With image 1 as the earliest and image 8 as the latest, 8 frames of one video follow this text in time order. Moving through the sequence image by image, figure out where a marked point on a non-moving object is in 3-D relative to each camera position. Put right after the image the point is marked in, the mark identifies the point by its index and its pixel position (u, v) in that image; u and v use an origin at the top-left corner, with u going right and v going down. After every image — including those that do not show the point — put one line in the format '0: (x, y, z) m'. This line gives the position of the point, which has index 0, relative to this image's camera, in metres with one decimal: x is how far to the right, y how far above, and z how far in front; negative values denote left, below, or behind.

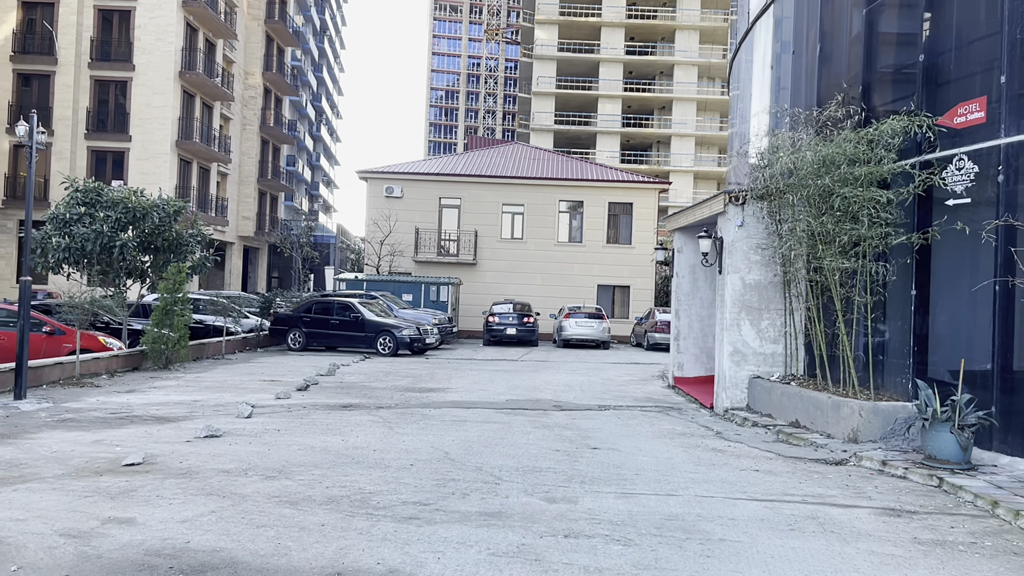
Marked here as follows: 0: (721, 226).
0: (+3.0, +0.9, +12.1) m
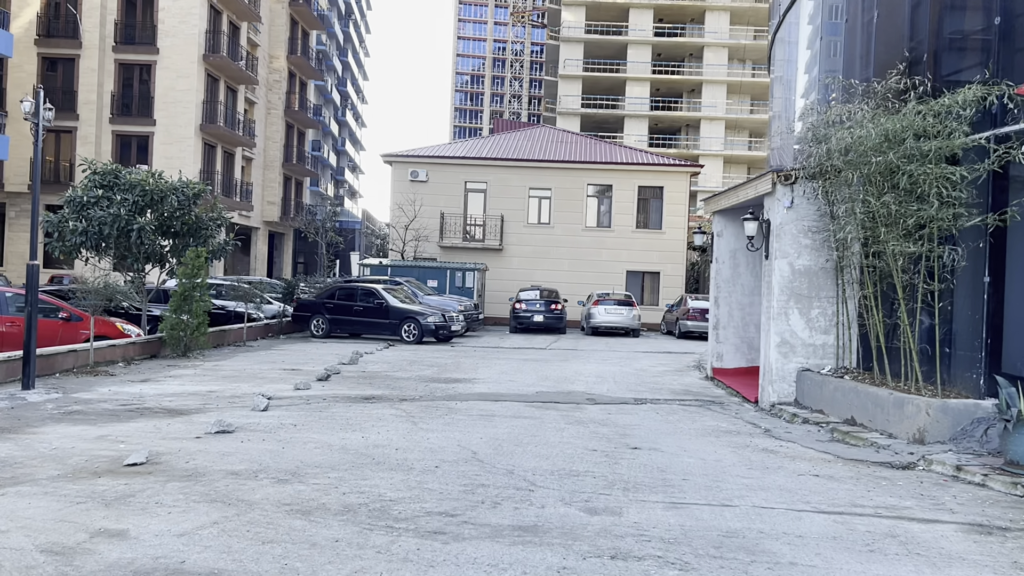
0: (+3.4, +1.1, +11.3) m
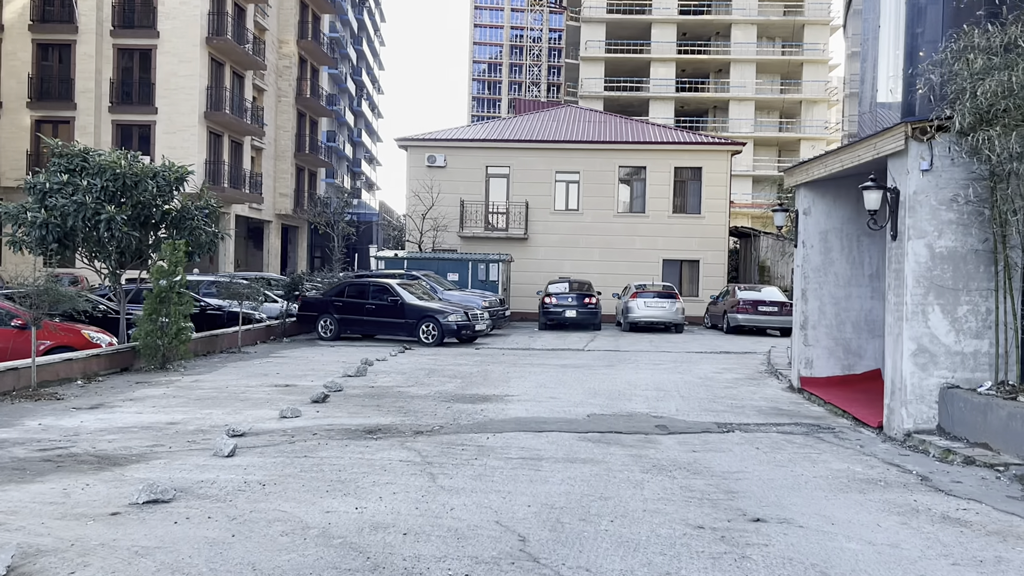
0: (+3.9, +1.2, +8.6) m
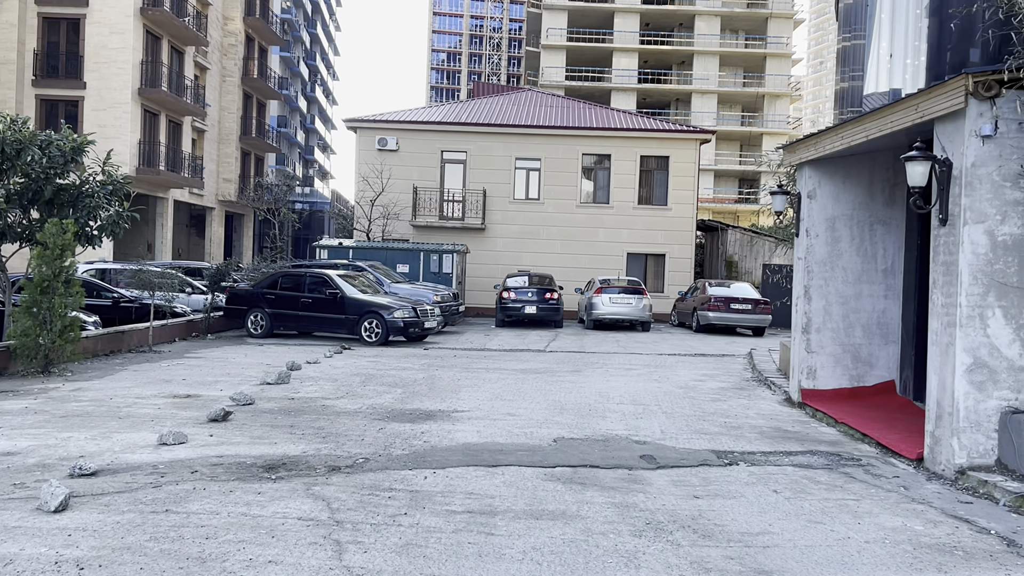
0: (+3.5, +1.2, +6.8) m
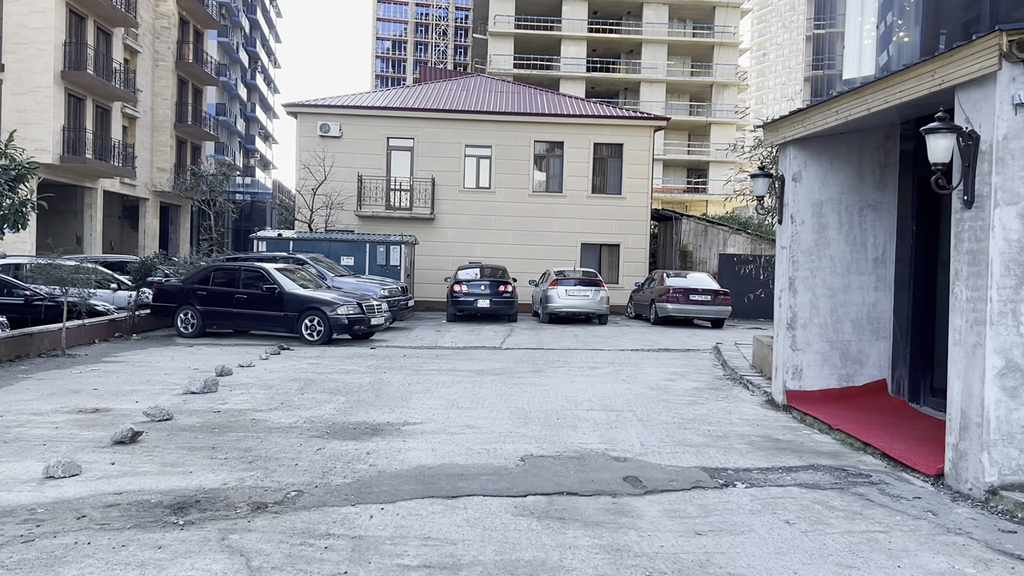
0: (+3.2, +1.2, +6.0) m
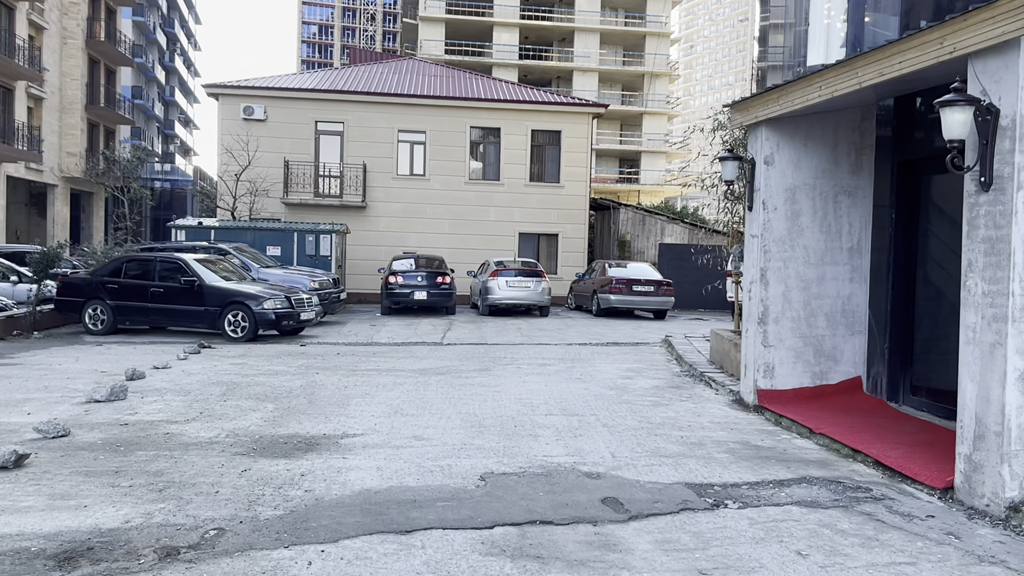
0: (+2.9, +1.3, +5.3) m
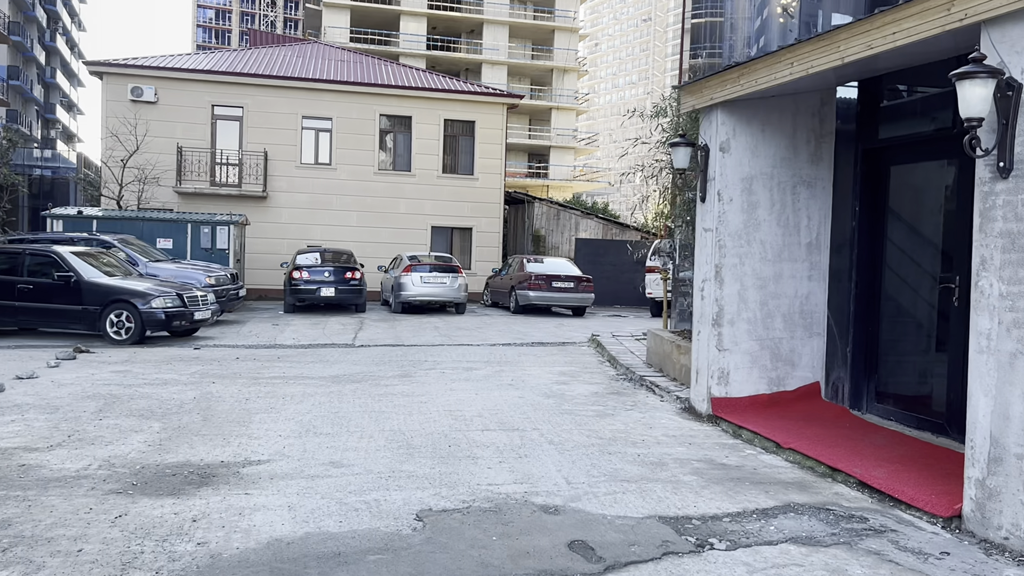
0: (+2.6, +1.3, +4.7) m
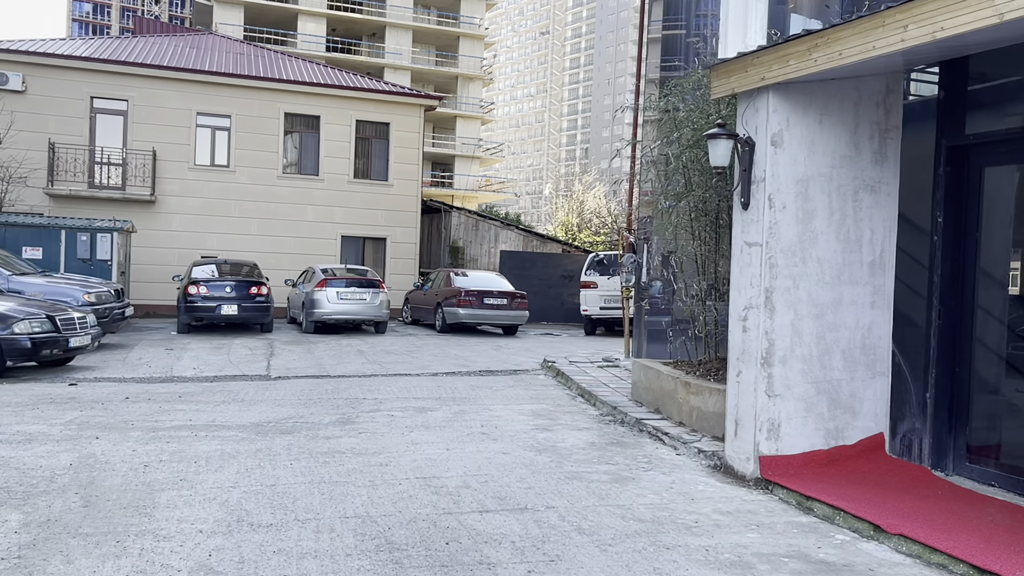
0: (+3.0, +1.1, +3.3) m
